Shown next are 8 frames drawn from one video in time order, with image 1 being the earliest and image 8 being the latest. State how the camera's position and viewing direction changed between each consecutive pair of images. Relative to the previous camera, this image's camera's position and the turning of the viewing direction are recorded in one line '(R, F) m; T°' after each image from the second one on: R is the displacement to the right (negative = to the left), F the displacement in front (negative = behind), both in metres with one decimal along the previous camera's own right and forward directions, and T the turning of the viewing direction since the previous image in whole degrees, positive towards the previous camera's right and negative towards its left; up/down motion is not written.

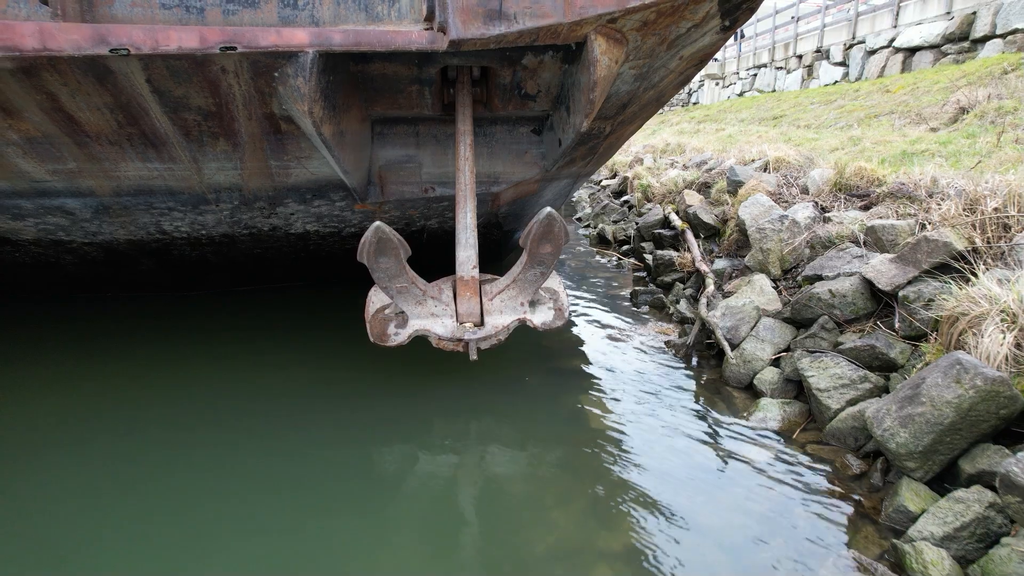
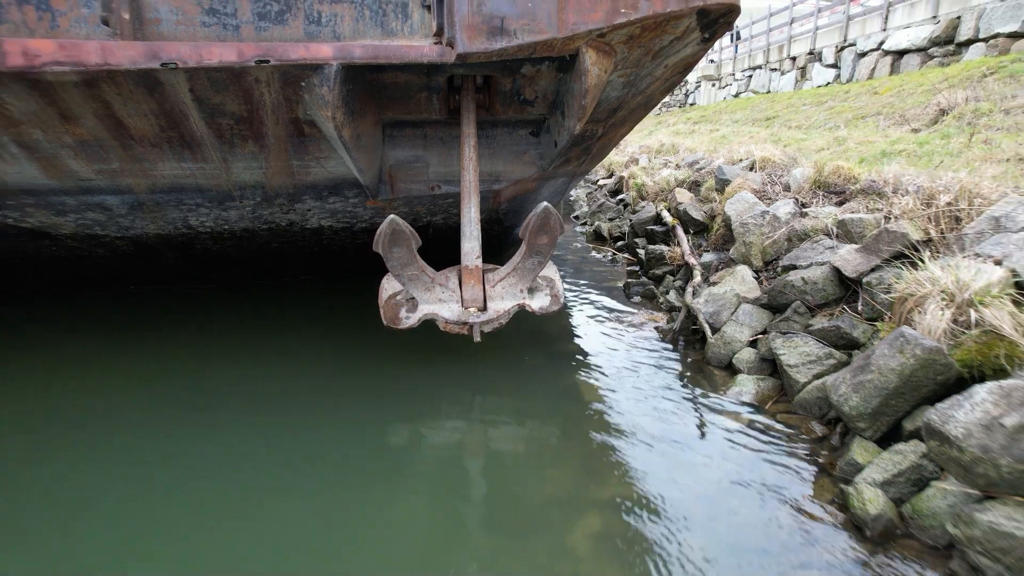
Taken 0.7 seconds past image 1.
(0.0, -0.2) m; 0°
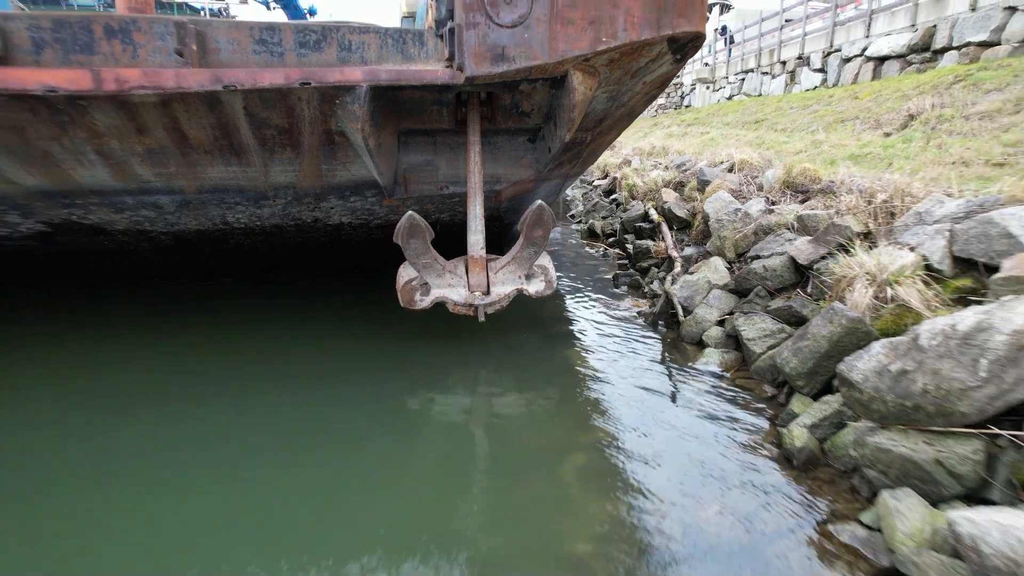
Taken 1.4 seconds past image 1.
(0.0, -0.4) m; 0°
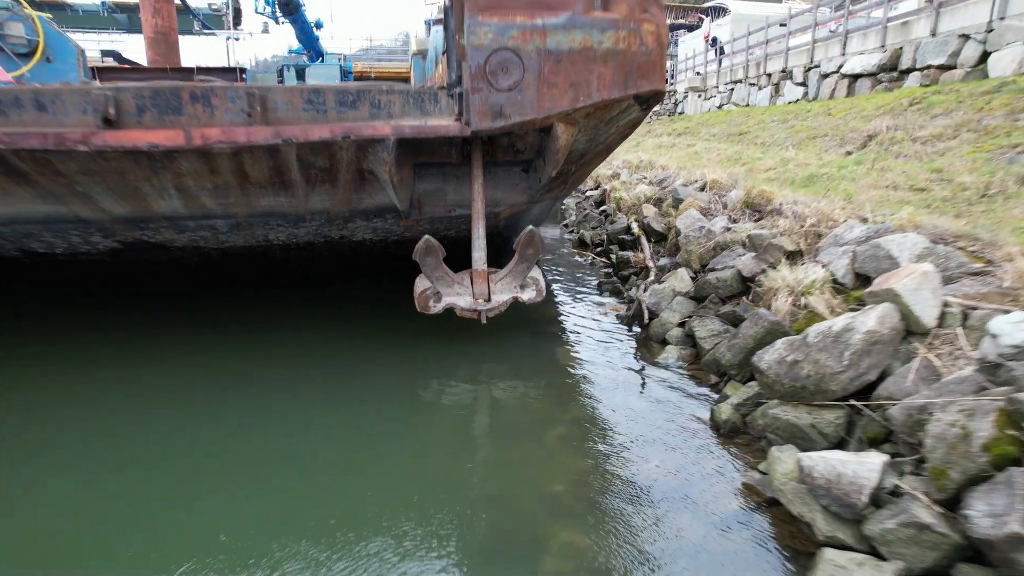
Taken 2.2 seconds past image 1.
(0.0, -0.6) m; 0°
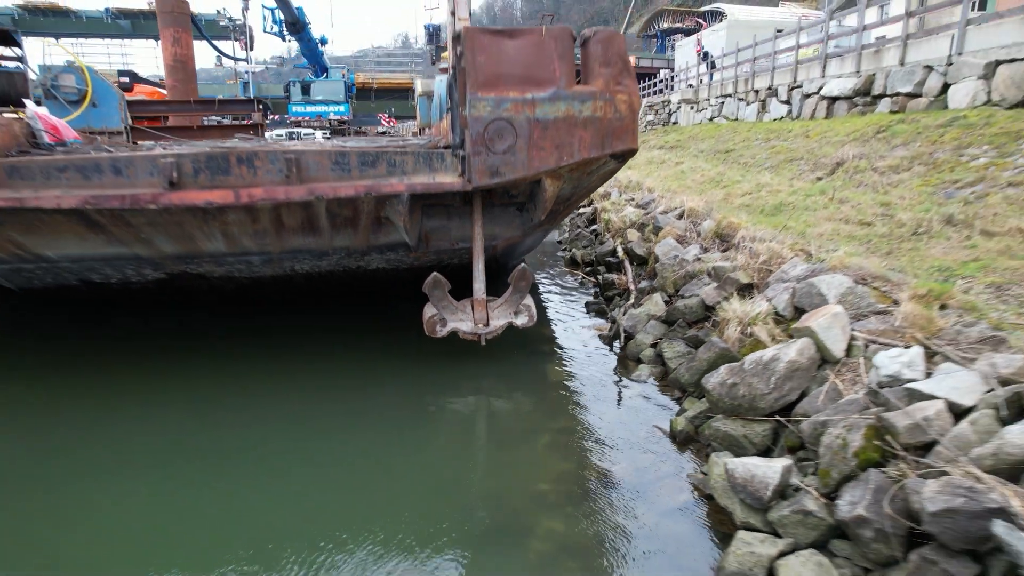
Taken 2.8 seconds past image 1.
(0.0, -0.5) m; 0°
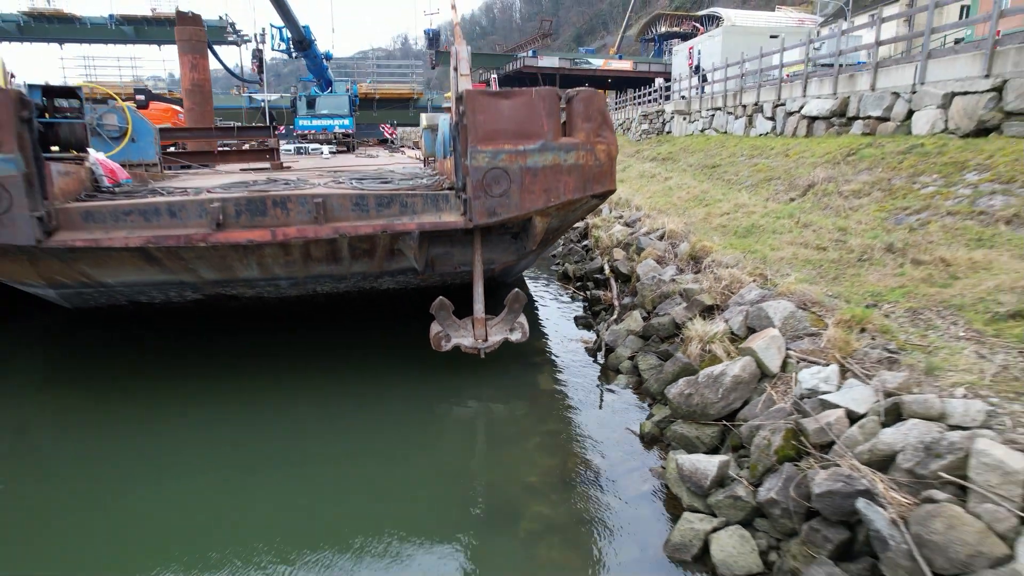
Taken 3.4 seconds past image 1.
(0.0, -0.6) m; 0°
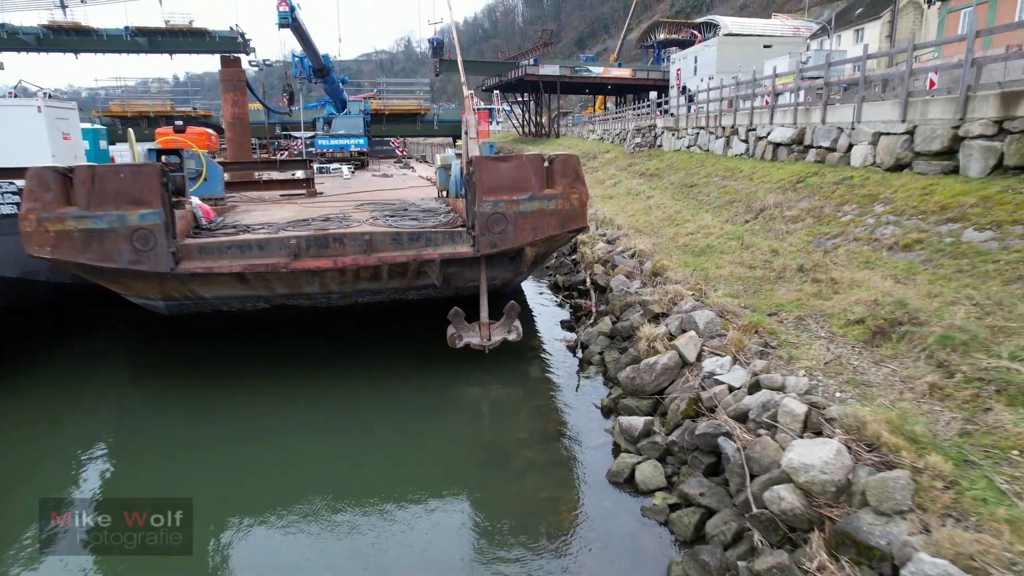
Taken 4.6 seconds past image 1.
(+0.1, -1.4) m; 0°
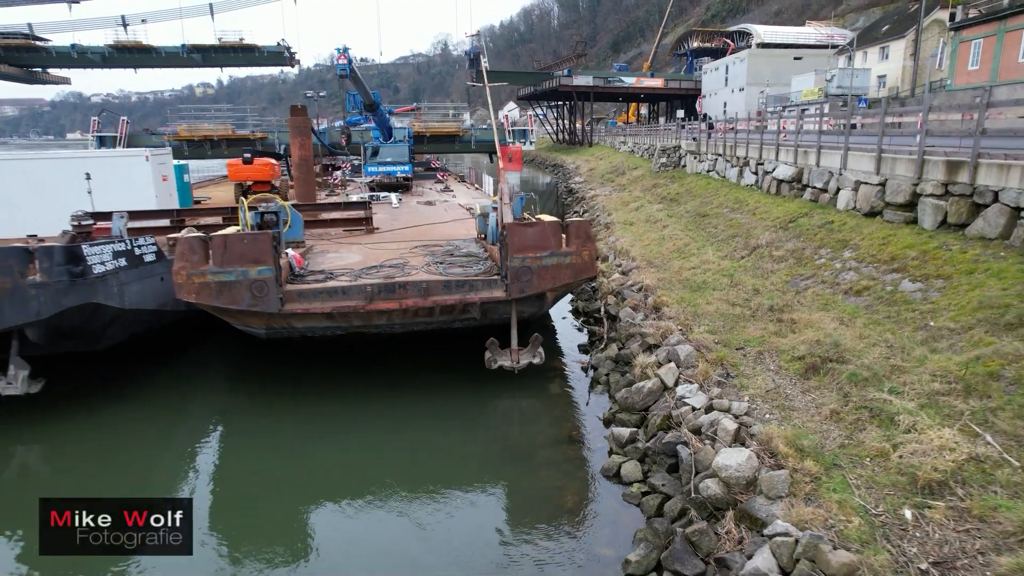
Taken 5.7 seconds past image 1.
(+0.1, -1.5) m; -3°
